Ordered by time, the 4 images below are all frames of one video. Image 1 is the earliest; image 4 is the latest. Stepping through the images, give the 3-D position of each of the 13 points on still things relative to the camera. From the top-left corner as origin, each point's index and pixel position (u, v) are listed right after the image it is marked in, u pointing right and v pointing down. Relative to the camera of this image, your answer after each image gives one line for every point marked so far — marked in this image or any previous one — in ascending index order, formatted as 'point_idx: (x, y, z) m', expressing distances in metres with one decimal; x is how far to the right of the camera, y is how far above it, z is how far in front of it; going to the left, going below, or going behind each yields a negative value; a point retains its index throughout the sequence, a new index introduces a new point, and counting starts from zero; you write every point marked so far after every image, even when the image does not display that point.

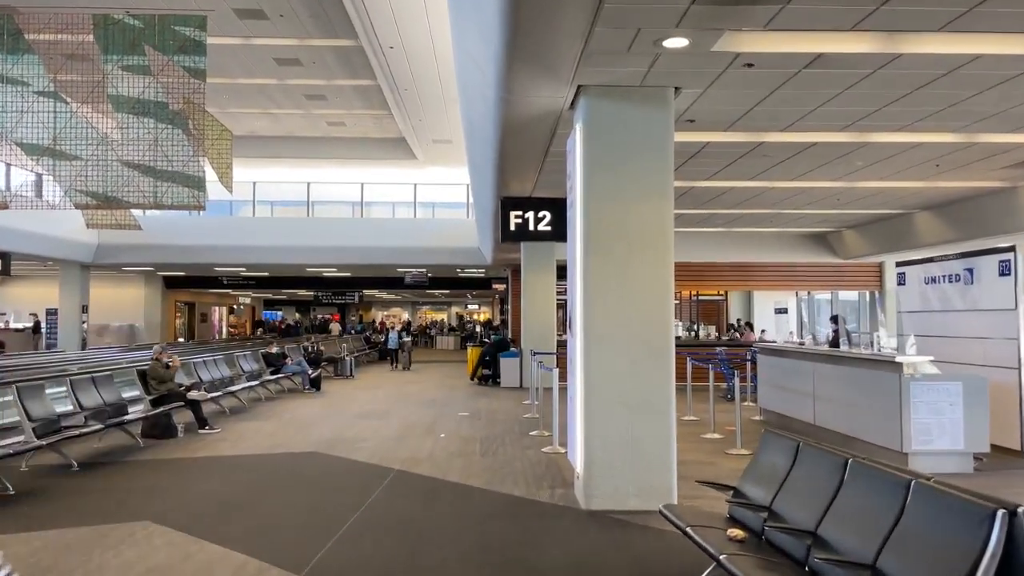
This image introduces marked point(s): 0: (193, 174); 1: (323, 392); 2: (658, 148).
0: (-5.1, +1.8, +12.8) m
1: (-3.6, -2.0, +15.4) m
2: (+1.1, +1.0, +6.1) m
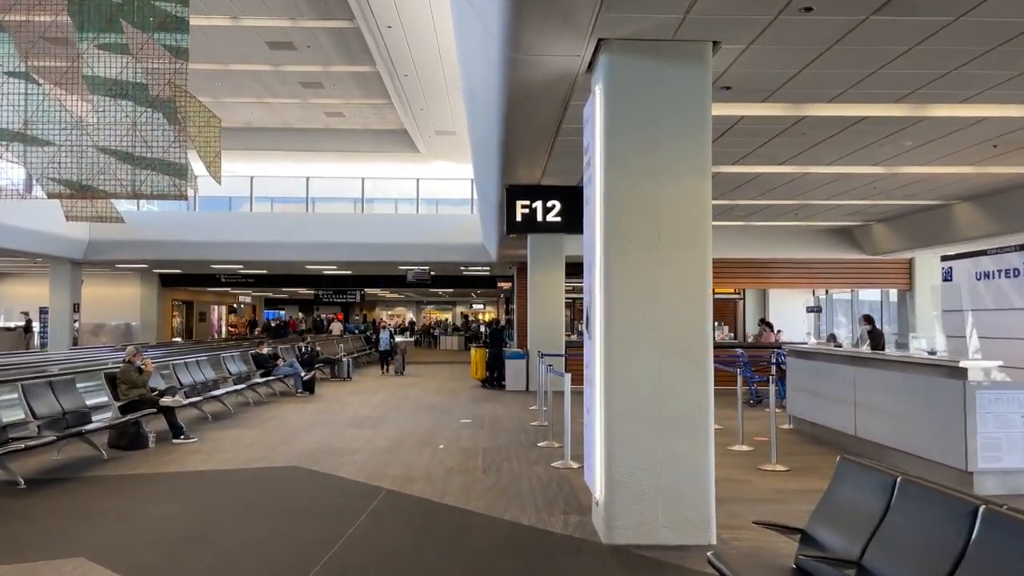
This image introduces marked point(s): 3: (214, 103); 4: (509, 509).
0: (-5.0, +1.9, +11.8) m
1: (-3.5, -1.9, +14.5) m
2: (+1.1, +1.1, +5.1) m
3: (-7.4, +4.6, +20.0) m
4: (0.0, -1.7, +6.0) m
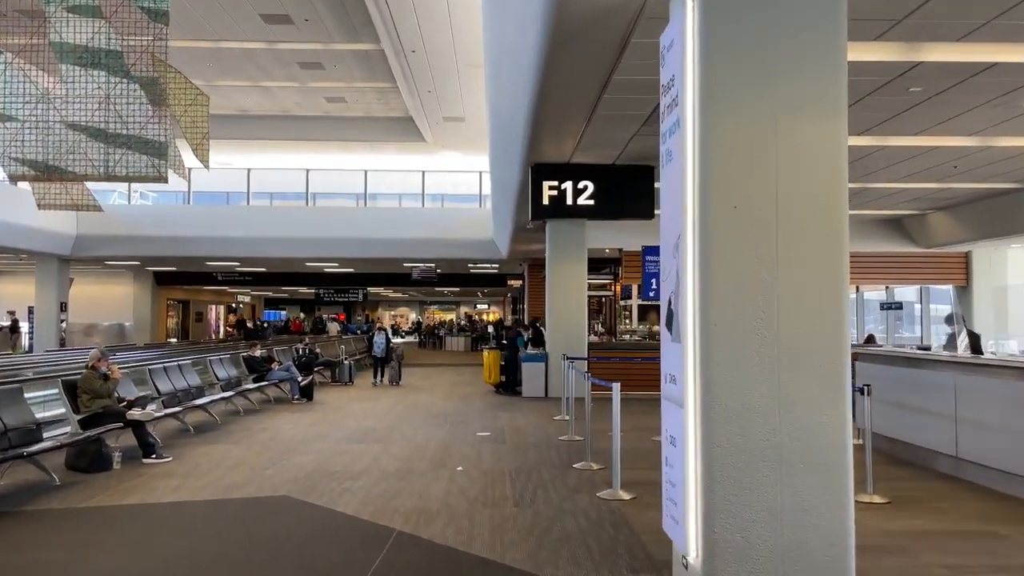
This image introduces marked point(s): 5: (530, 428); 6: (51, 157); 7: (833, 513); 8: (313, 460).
0: (-4.7, +1.9, +10.5) m
1: (-3.2, -1.9, +13.1) m
2: (+1.4, +1.2, +3.7) m
3: (-7.1, +4.7, +18.7) m
4: (+0.3, -1.6, +4.6) m
5: (+0.2, -1.7, +10.0) m
6: (-6.0, +1.7, +10.4) m
7: (+1.4, -1.0, +3.6) m
8: (-1.9, -1.7, +7.8) m
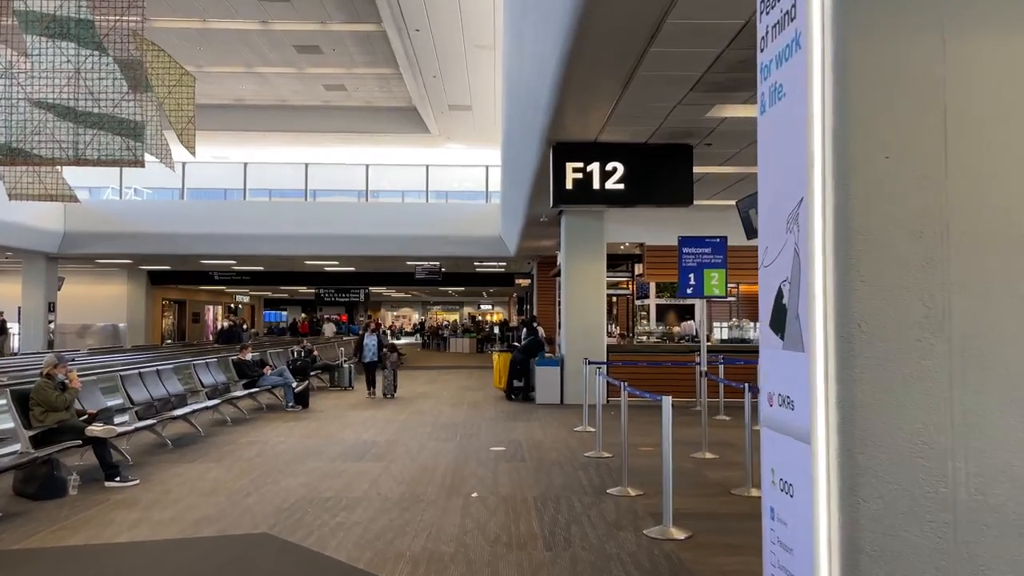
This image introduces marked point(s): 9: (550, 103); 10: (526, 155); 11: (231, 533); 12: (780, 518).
0: (-4.5, +2.0, +9.4) m
1: (-3.0, -1.8, +12.0) m
2: (+1.6, +1.2, +2.6) m
3: (-6.9, +4.7, +17.6) m
4: (+0.4, -1.5, +3.5) m
5: (+0.4, -1.7, +8.9) m
6: (-5.8, +1.7, +9.3) m
7: (+1.6, -1.0, +2.5) m
8: (-1.7, -1.6, +6.7) m
9: (+0.3, +1.6, +7.0) m
10: (+0.2, +1.6, +9.7) m
11: (-1.8, -1.6, +5.3) m
12: (+1.0, -0.8, +2.9) m
